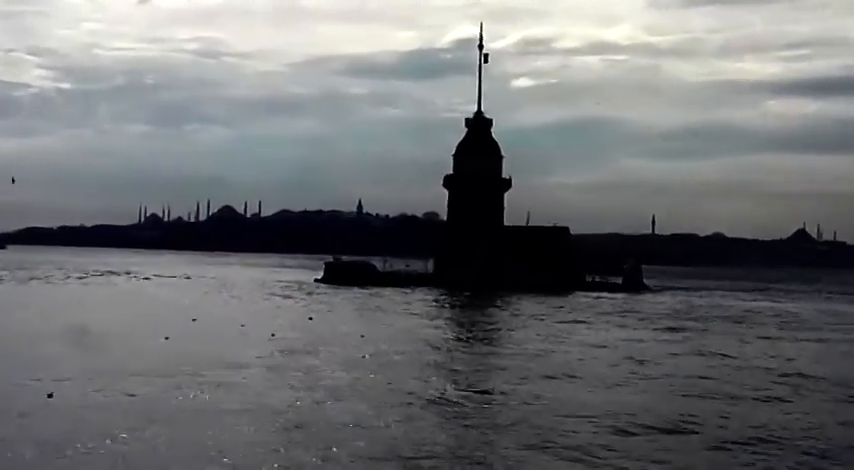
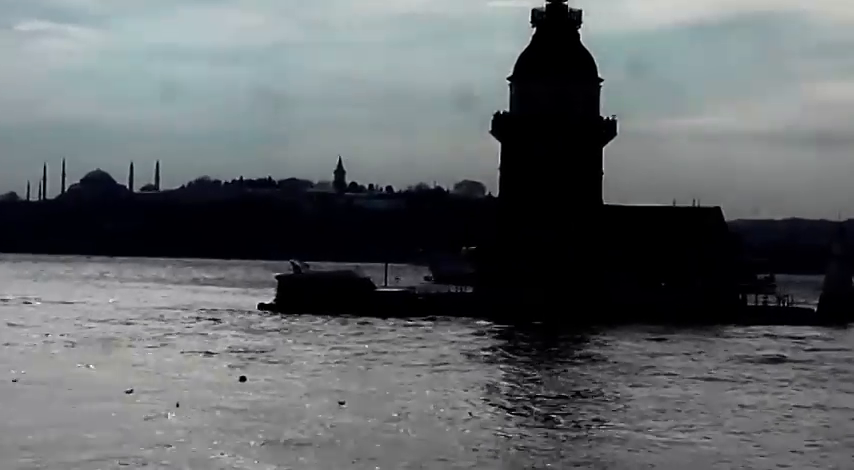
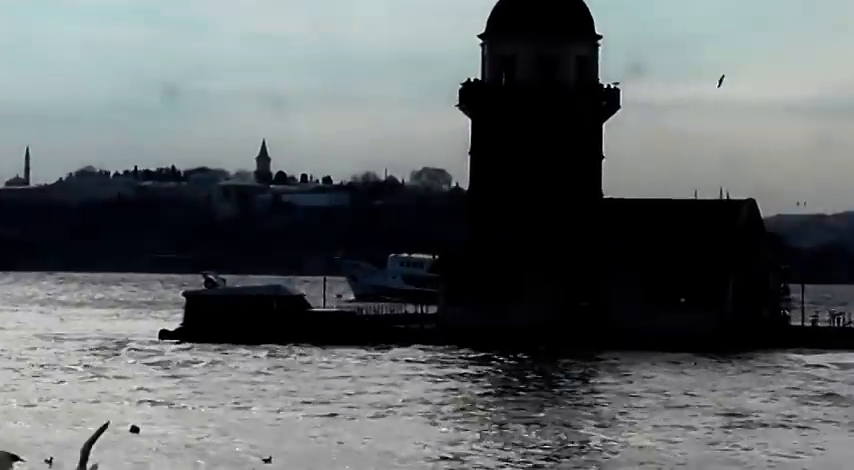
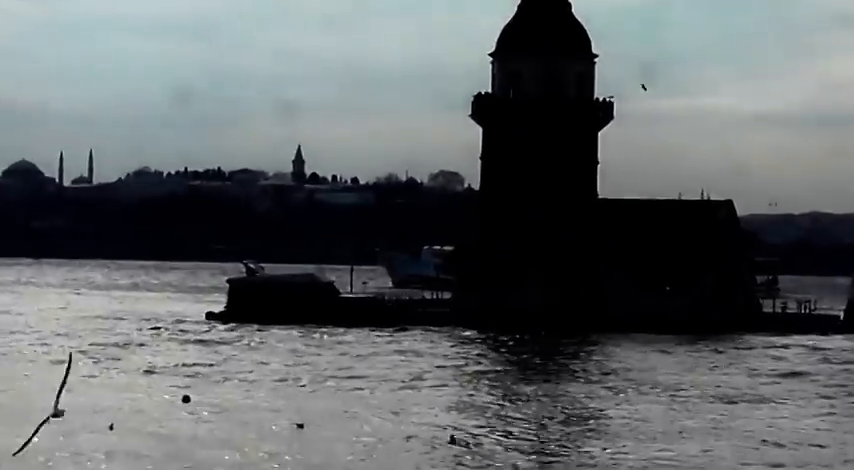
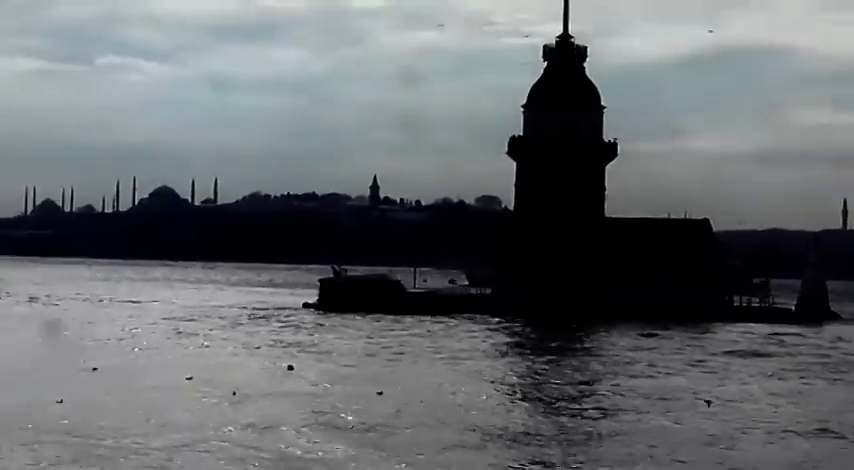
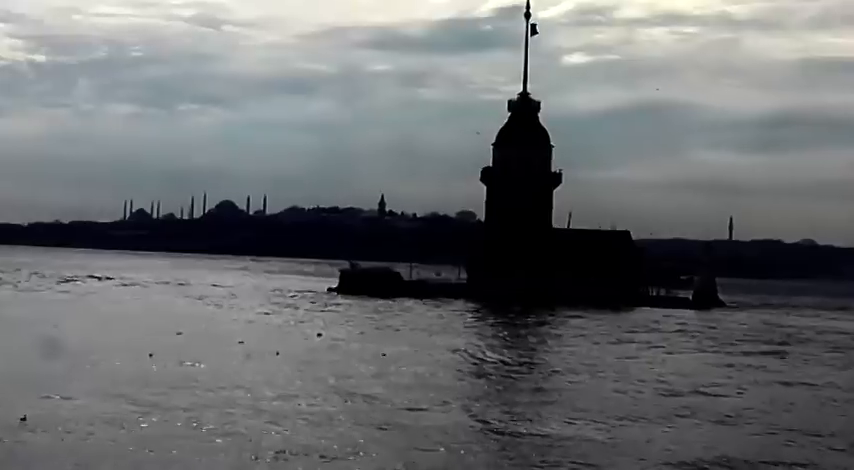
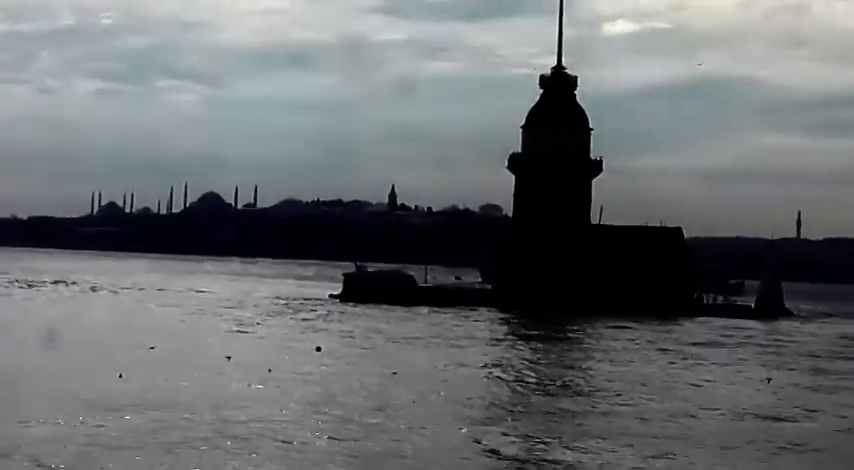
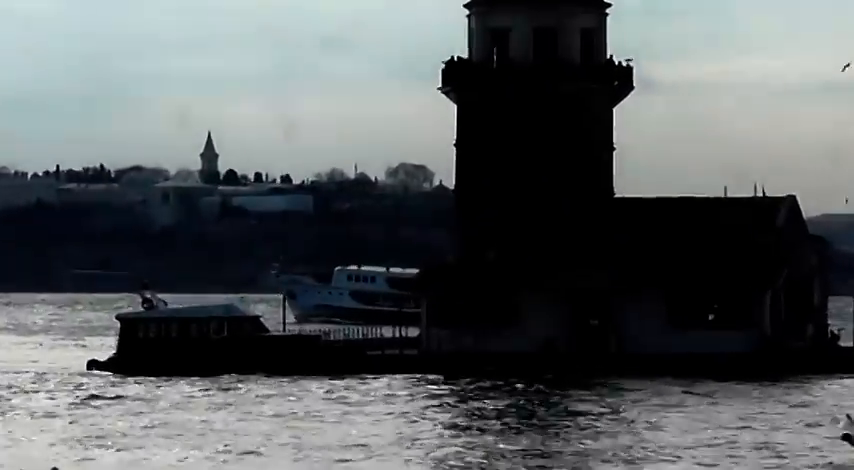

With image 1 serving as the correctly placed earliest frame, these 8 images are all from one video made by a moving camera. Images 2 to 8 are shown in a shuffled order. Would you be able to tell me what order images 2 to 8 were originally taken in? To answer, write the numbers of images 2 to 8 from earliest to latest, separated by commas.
6, 7, 5, 2, 4, 3, 8
